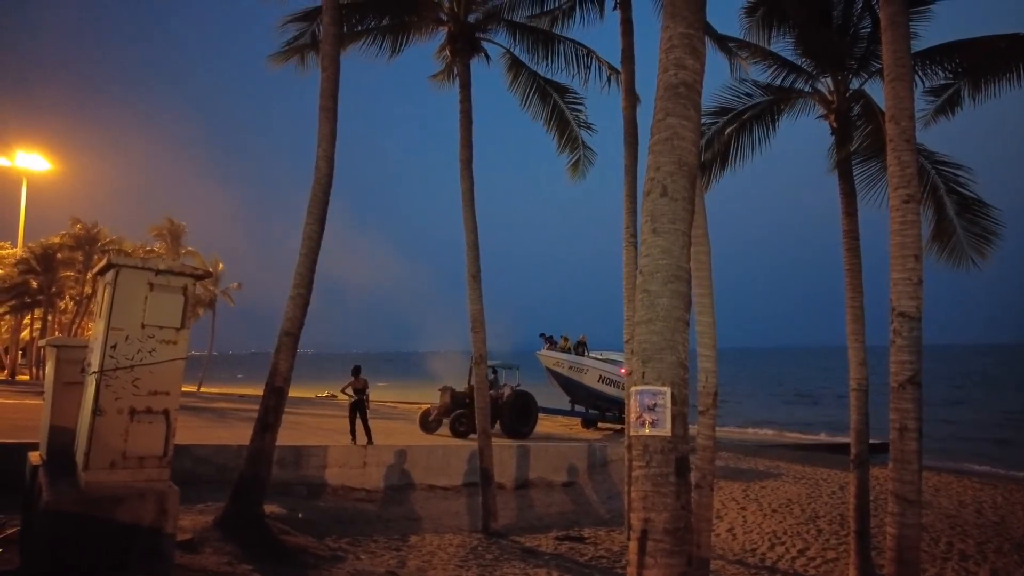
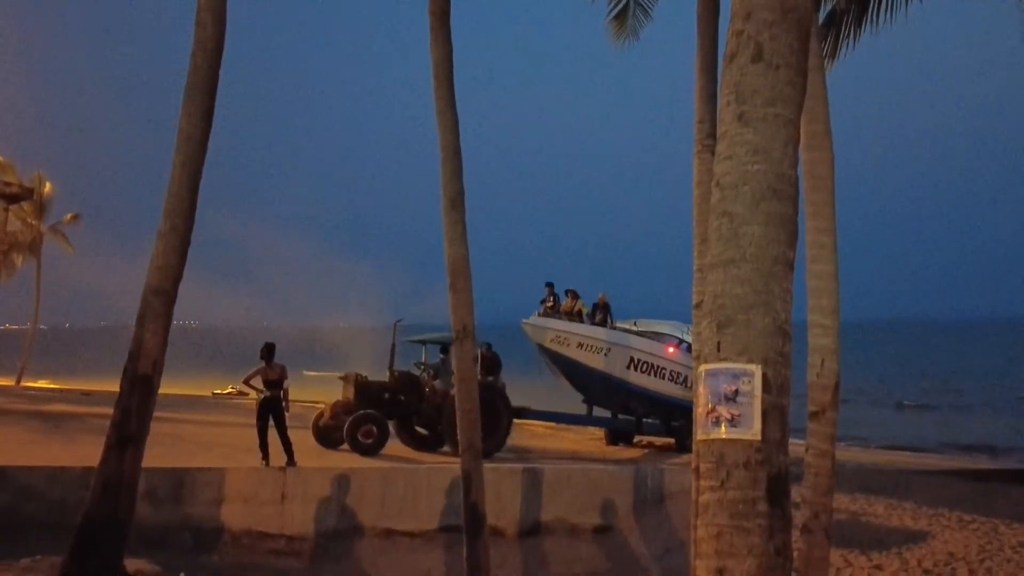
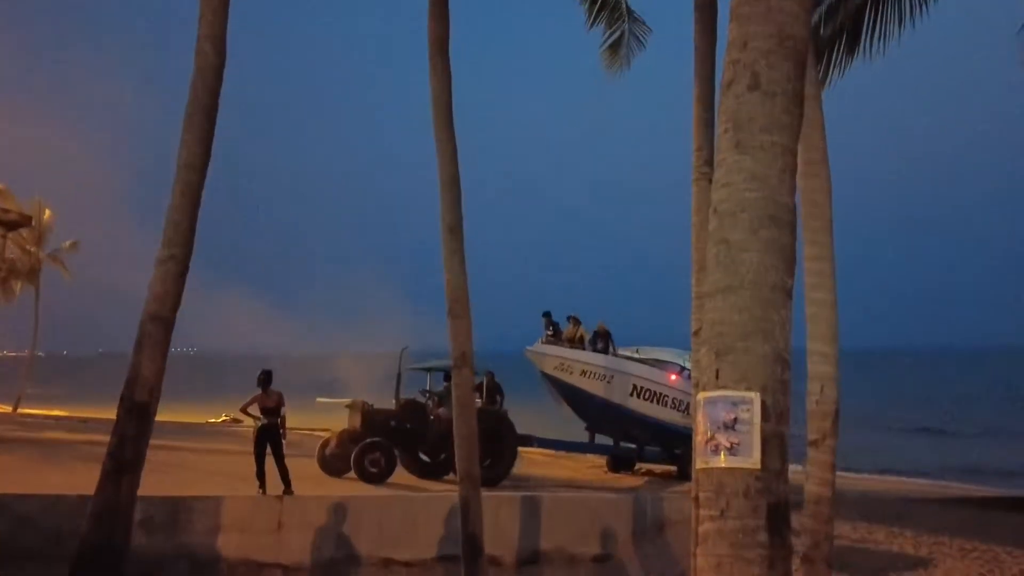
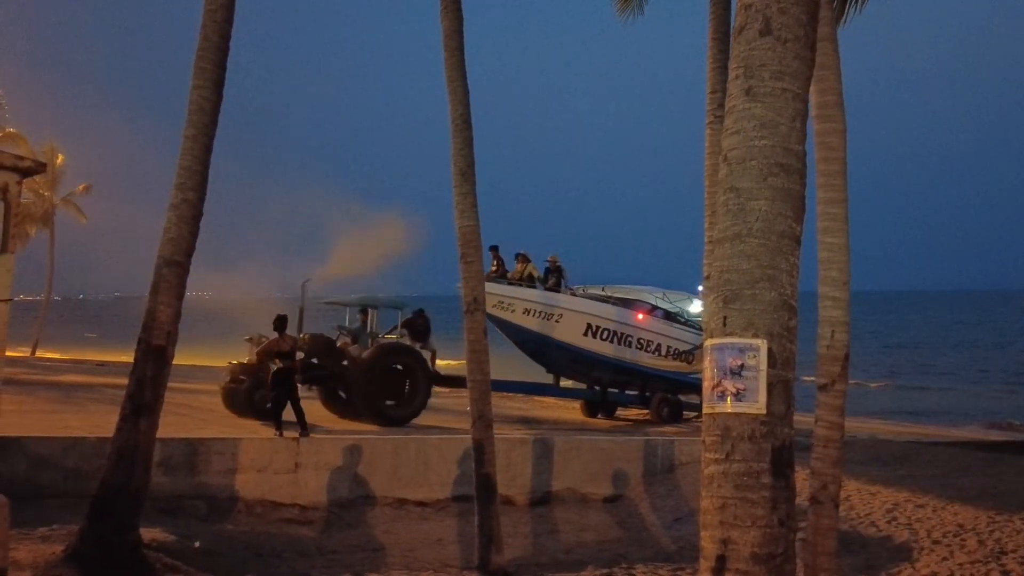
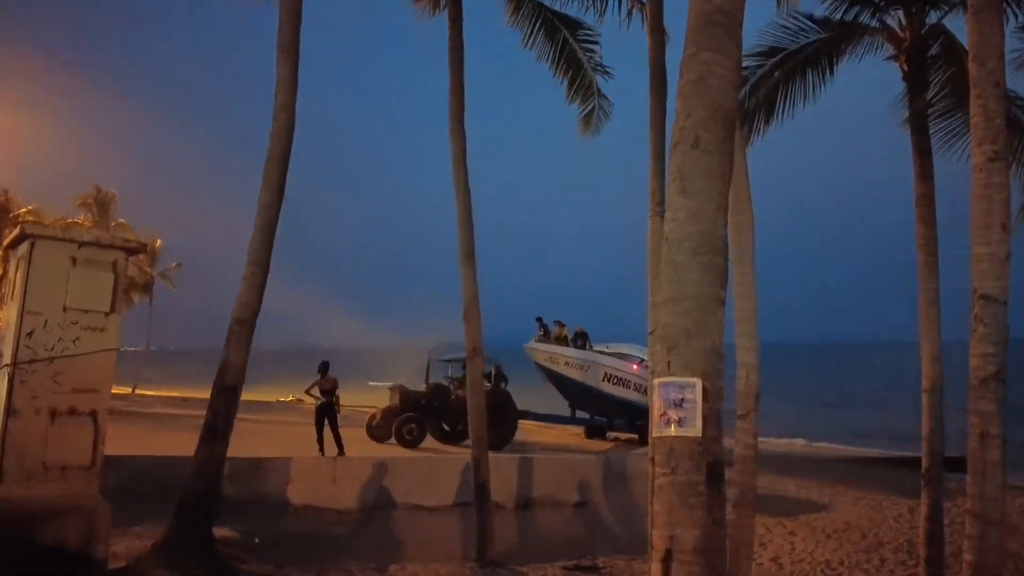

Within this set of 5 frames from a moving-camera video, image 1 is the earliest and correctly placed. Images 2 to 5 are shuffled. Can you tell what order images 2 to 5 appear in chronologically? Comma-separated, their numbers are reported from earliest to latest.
5, 3, 2, 4
